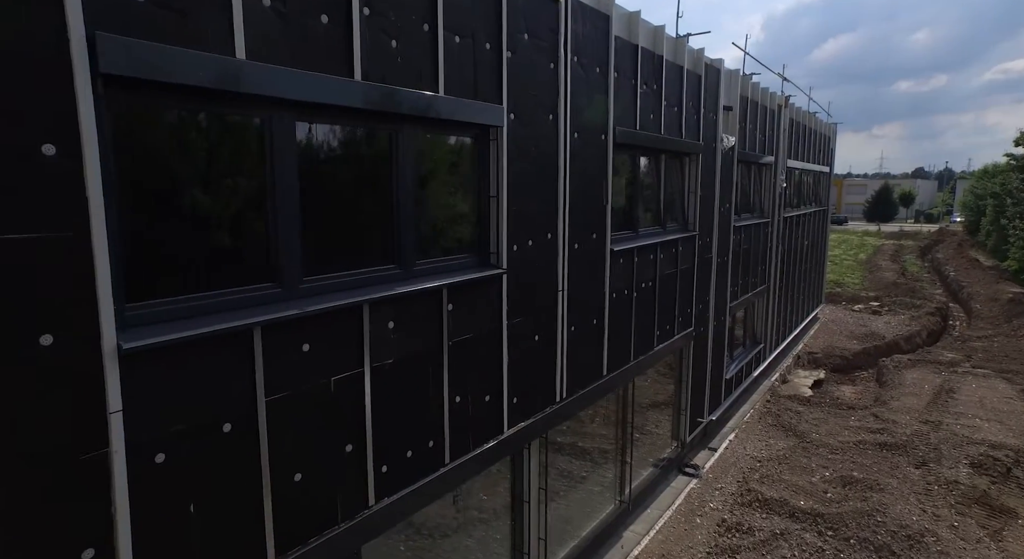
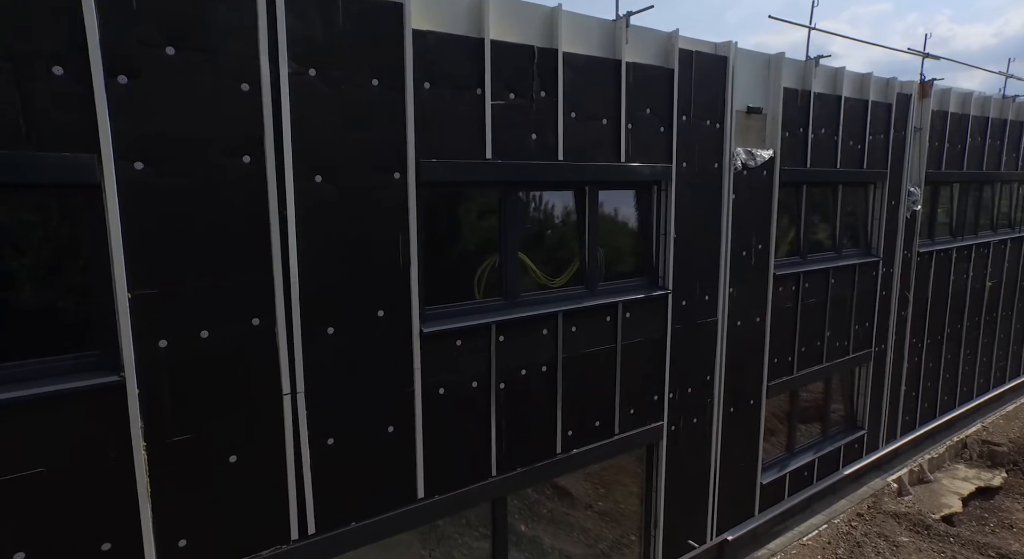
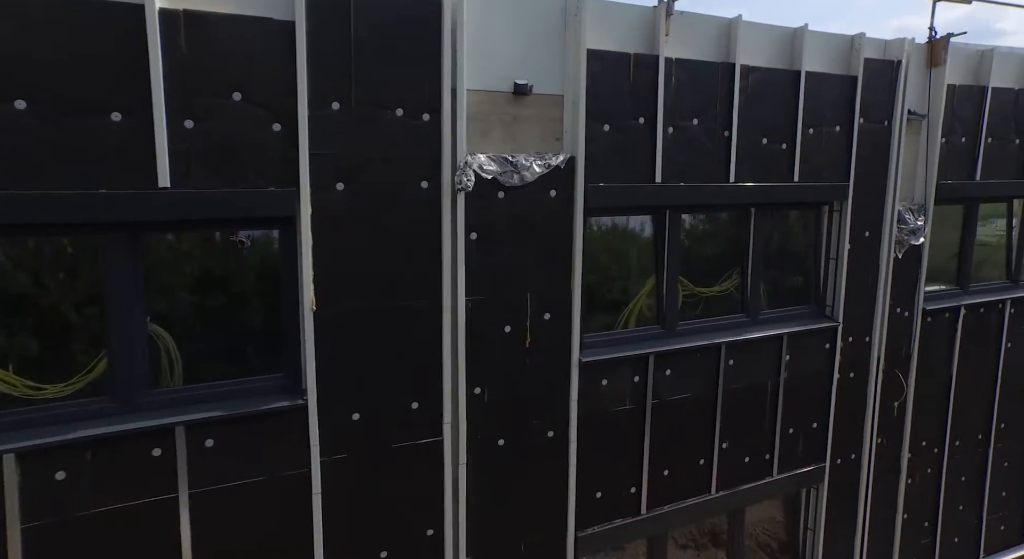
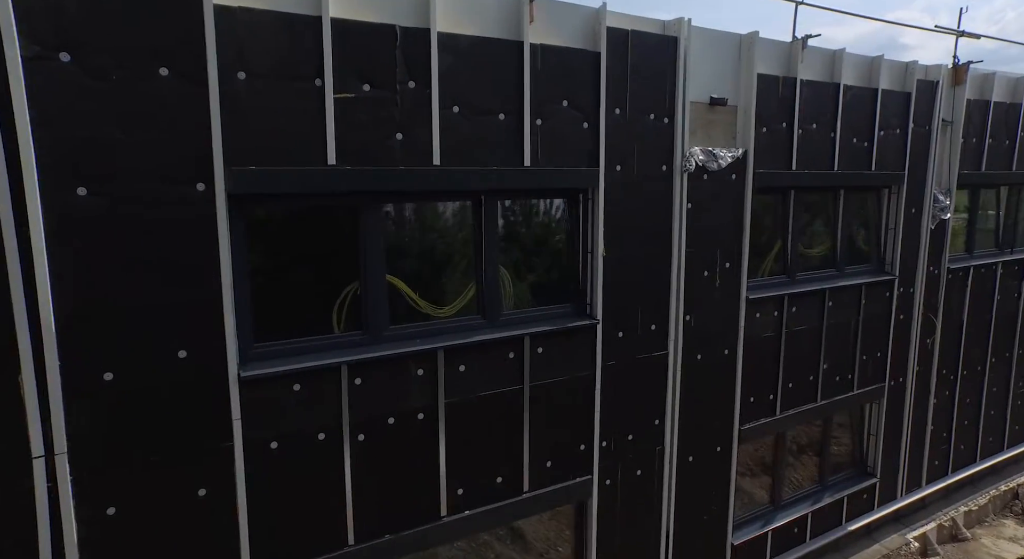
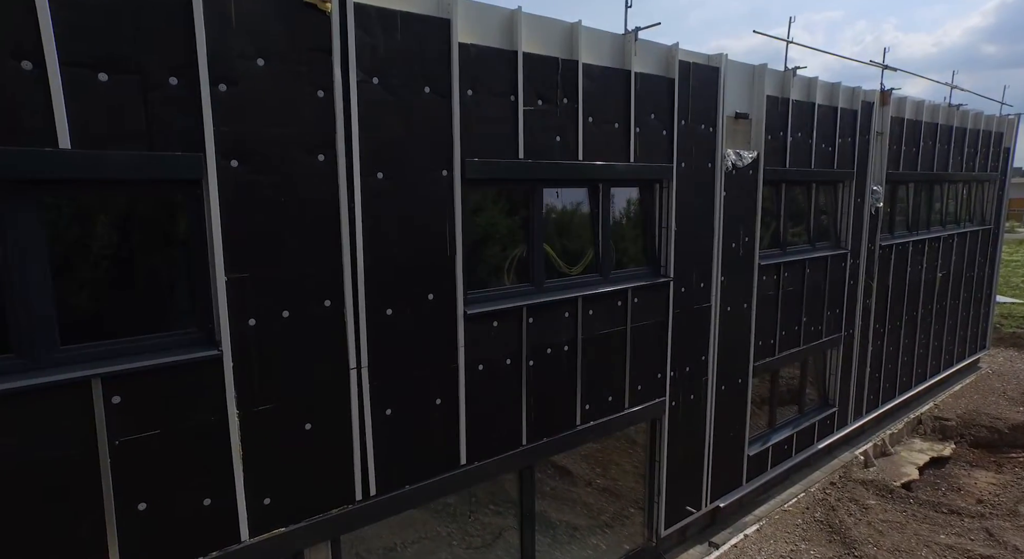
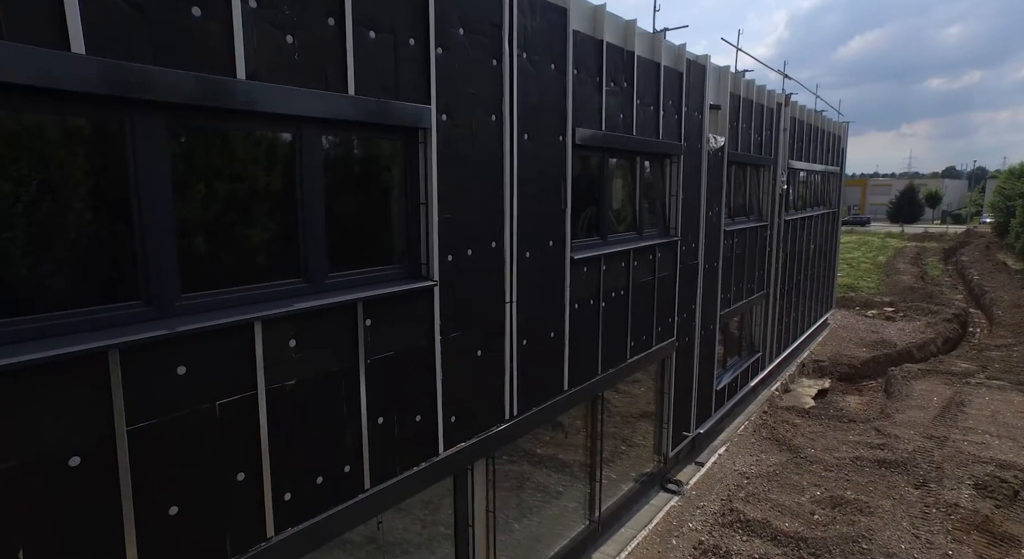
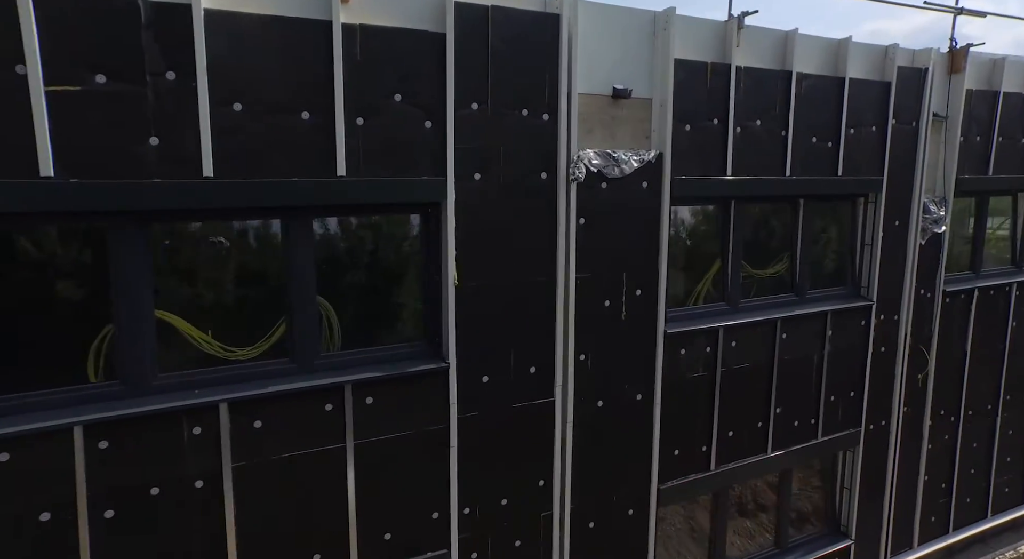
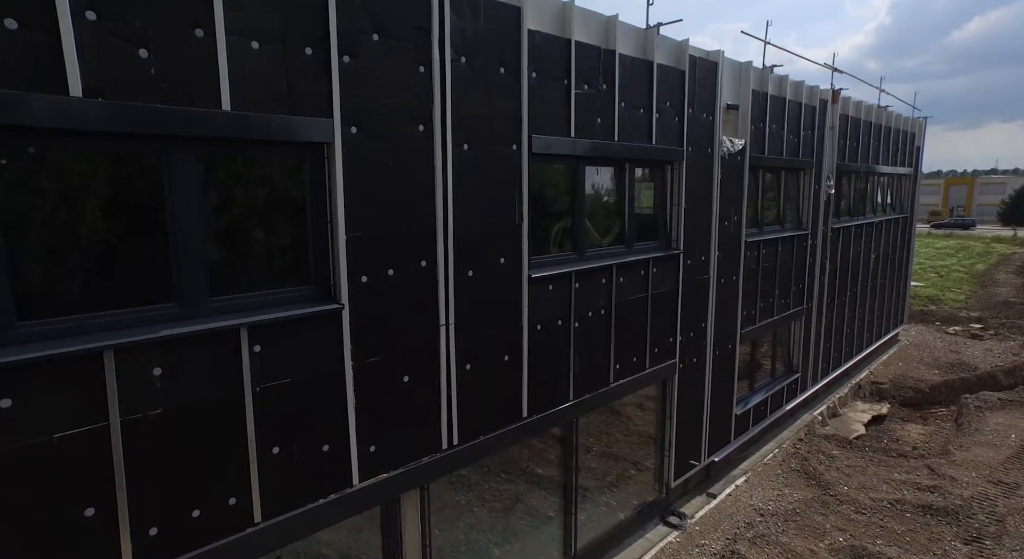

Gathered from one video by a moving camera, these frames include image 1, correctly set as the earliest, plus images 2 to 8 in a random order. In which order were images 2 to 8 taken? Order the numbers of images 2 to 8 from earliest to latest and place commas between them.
6, 8, 5, 2, 4, 7, 3
